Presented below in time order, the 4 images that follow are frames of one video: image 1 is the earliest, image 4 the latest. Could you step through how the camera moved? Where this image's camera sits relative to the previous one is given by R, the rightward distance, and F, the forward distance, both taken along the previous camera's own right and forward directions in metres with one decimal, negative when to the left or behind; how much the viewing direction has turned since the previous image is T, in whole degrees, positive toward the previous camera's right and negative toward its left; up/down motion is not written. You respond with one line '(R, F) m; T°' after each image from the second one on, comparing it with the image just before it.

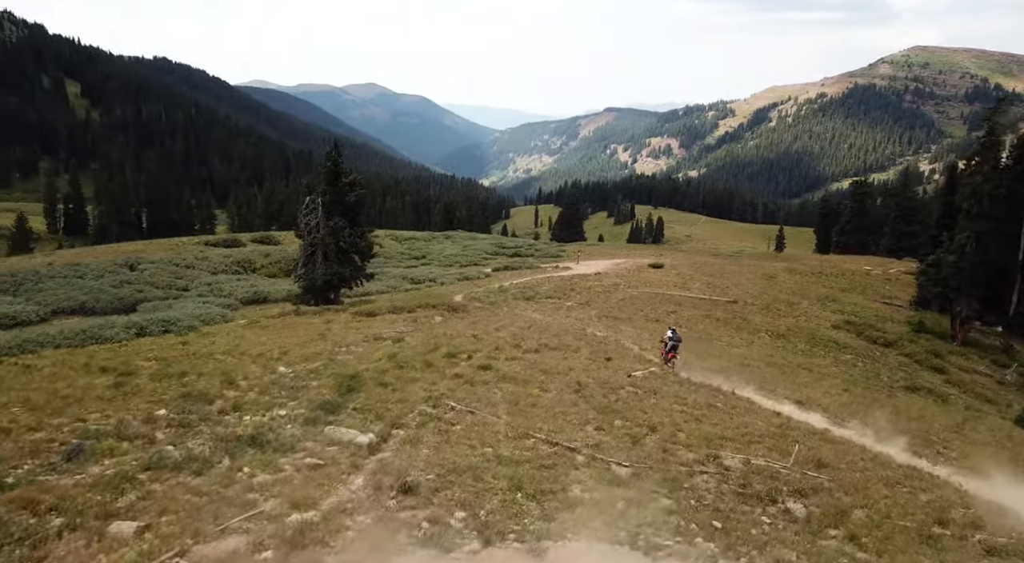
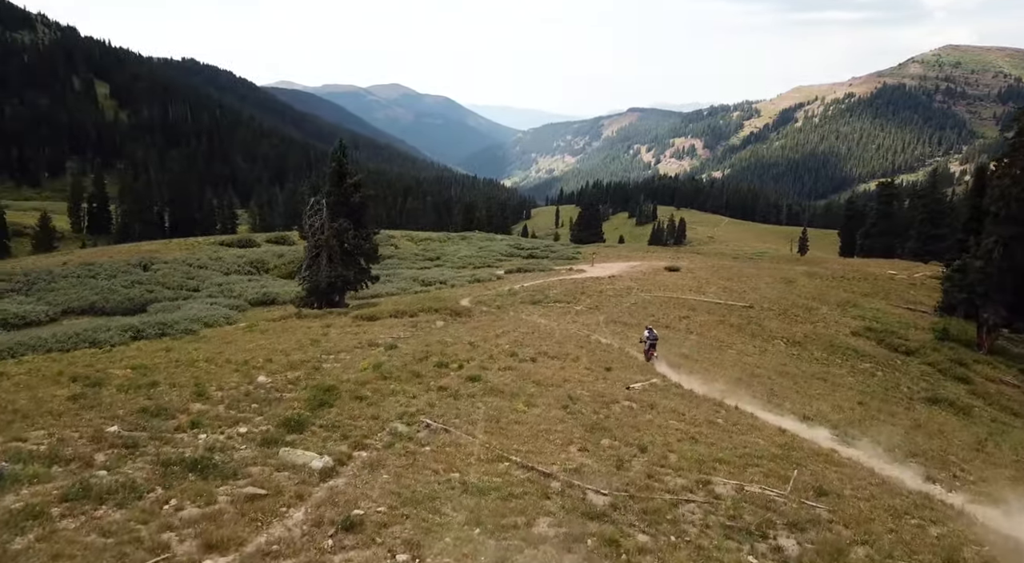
(+0.9, +0.9) m; -2°
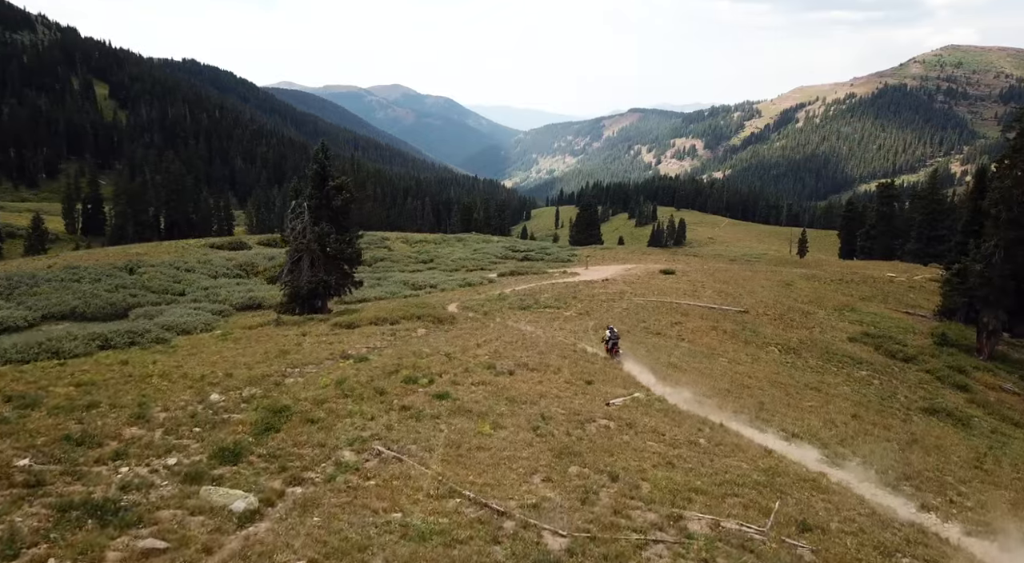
(+0.9, +1.1) m; 0°
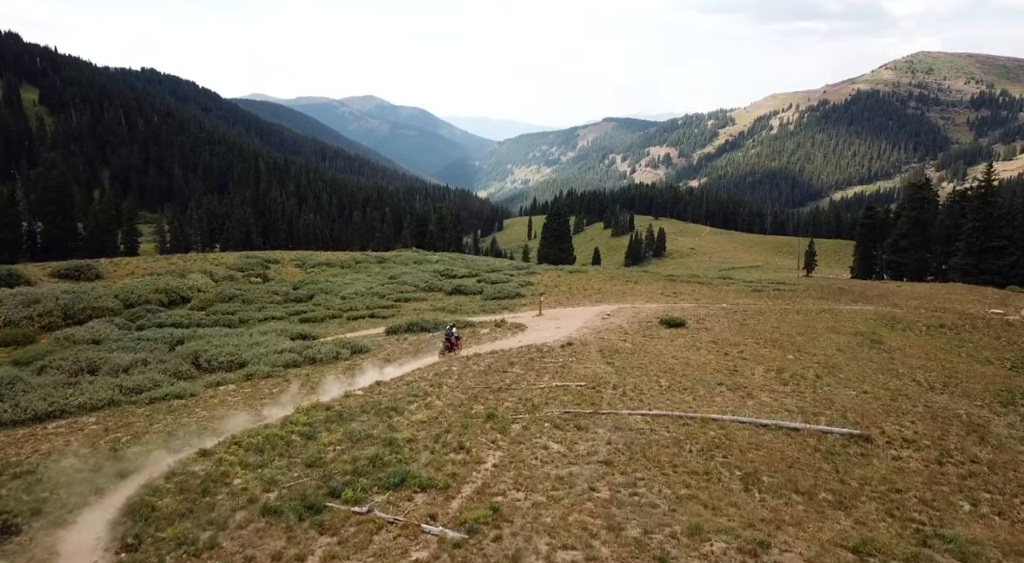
(+5.4, +28.3) m; +2°
